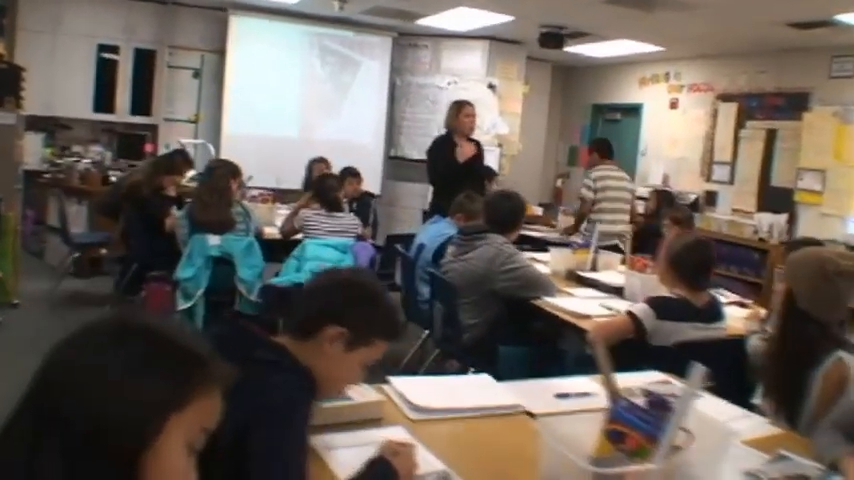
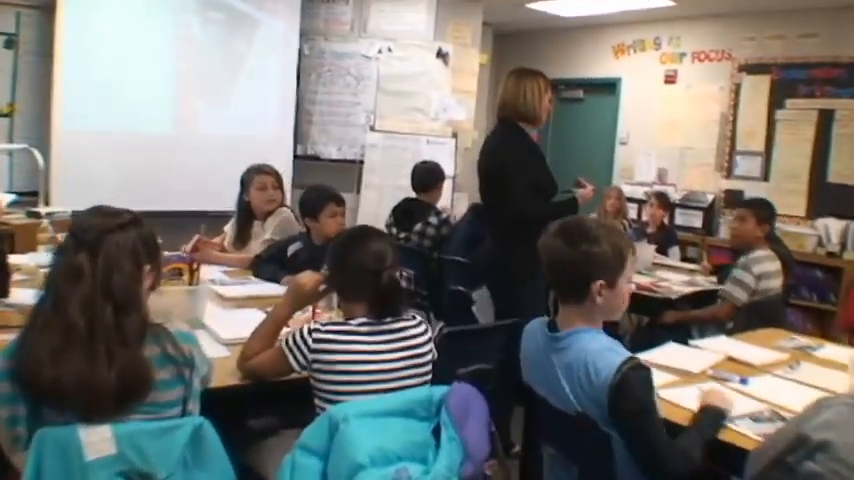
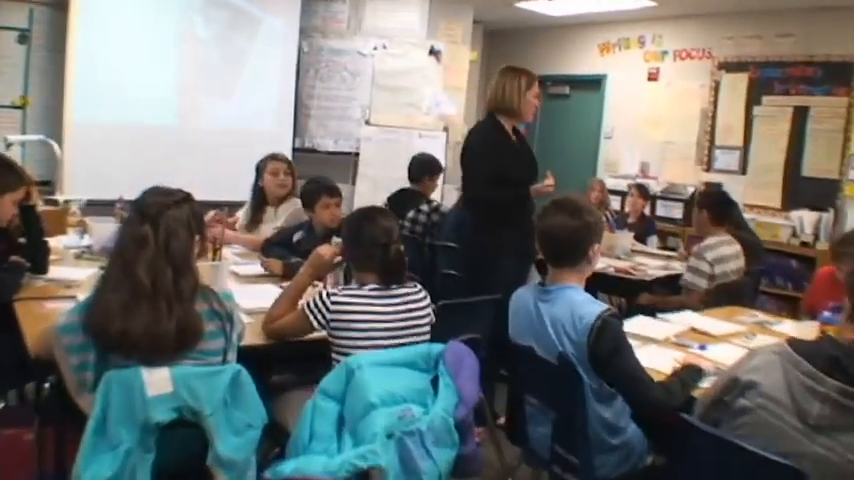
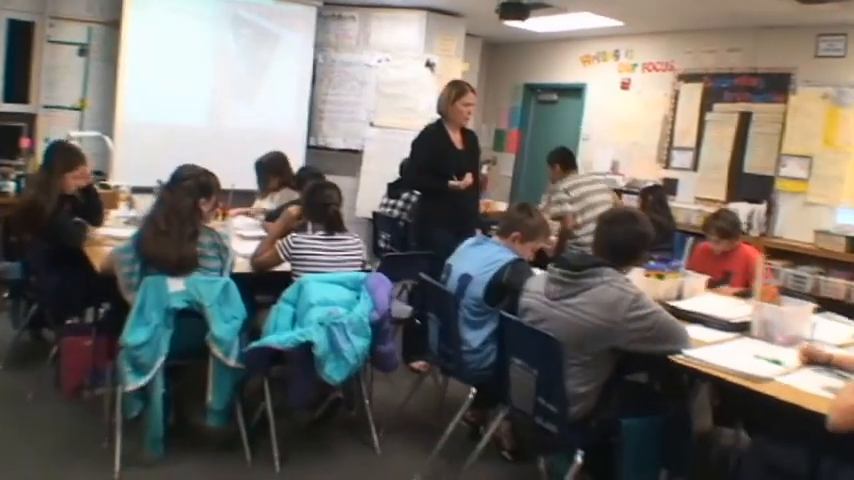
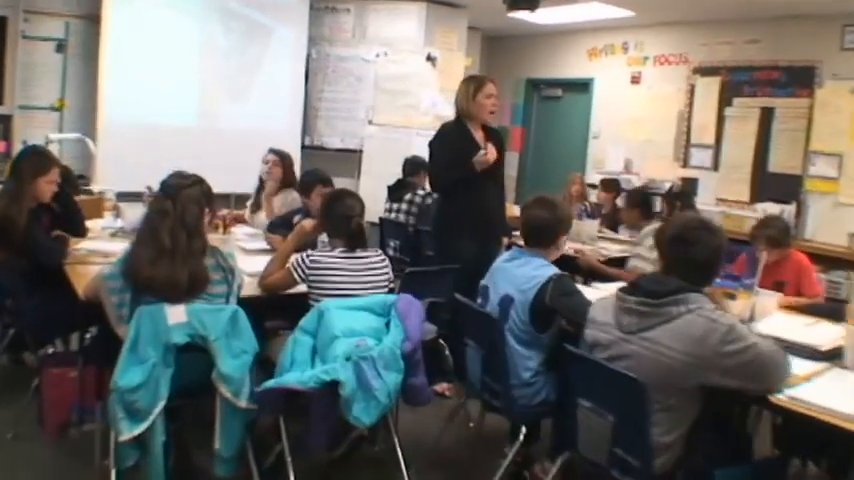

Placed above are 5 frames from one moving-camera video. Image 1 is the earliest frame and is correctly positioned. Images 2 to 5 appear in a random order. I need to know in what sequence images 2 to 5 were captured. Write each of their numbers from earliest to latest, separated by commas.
4, 5, 3, 2
